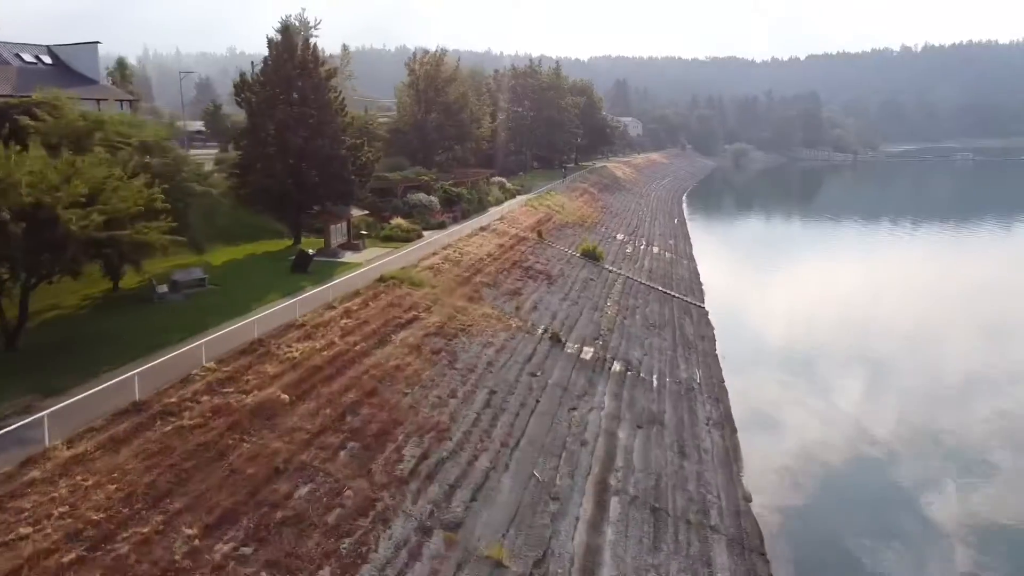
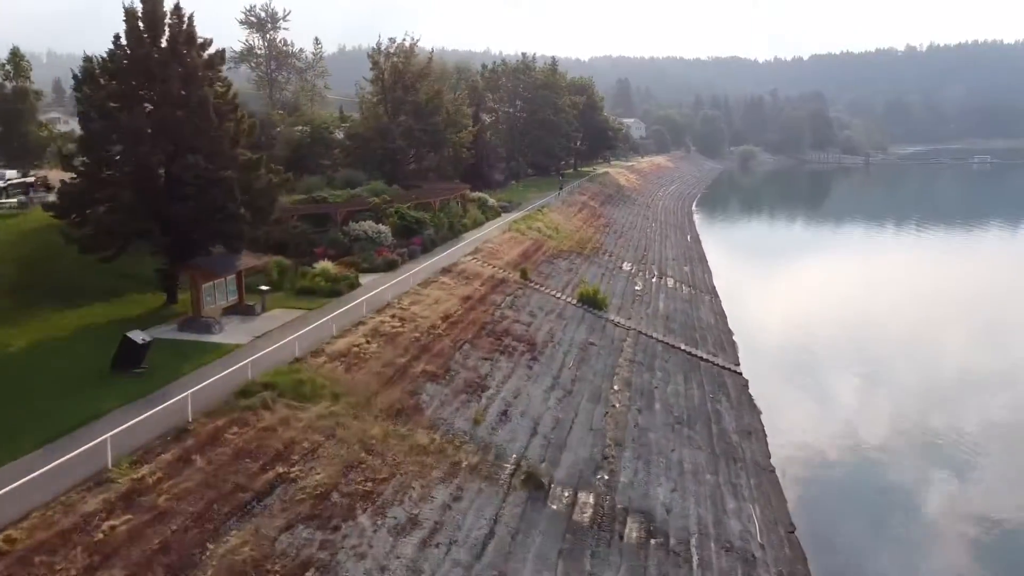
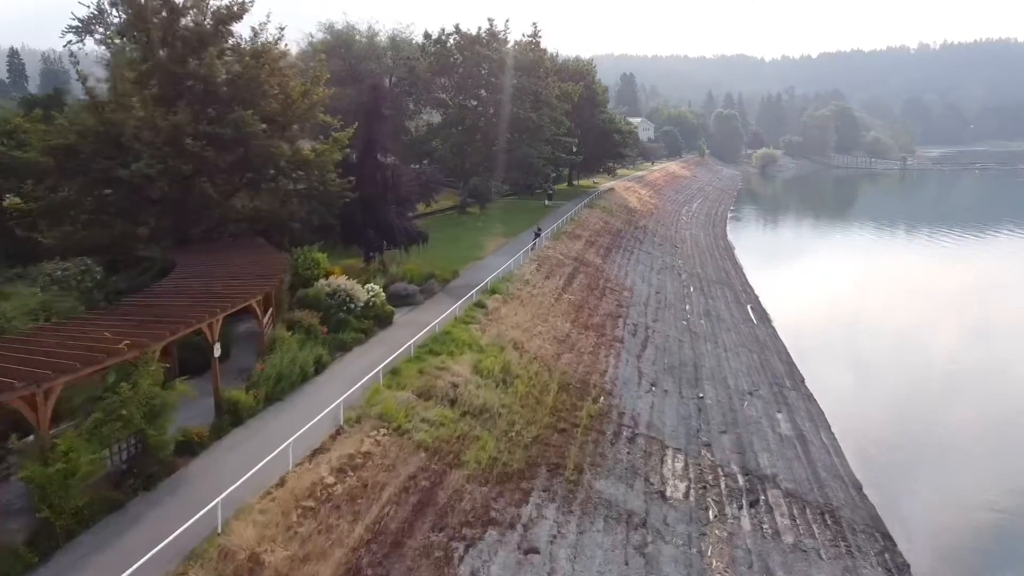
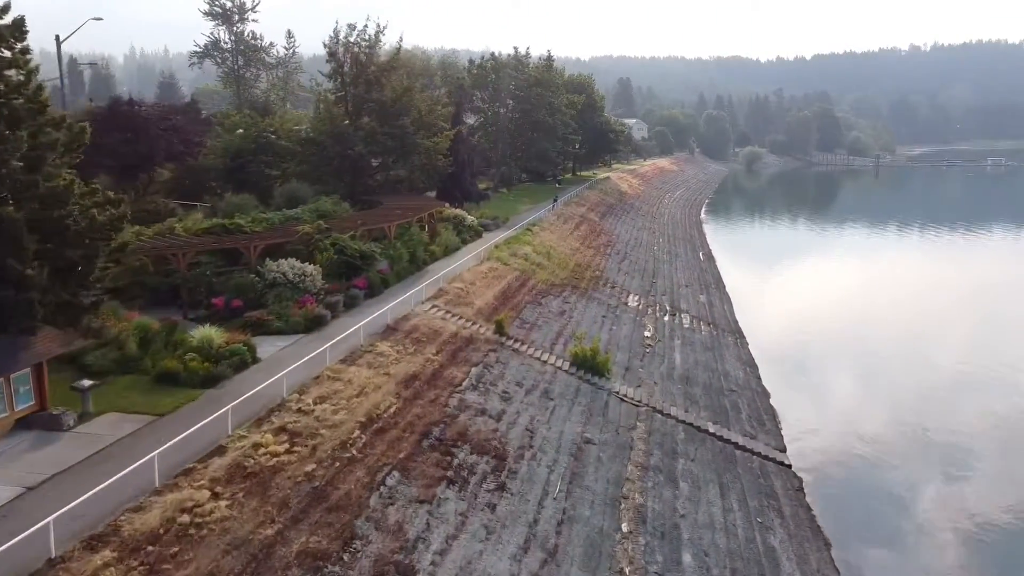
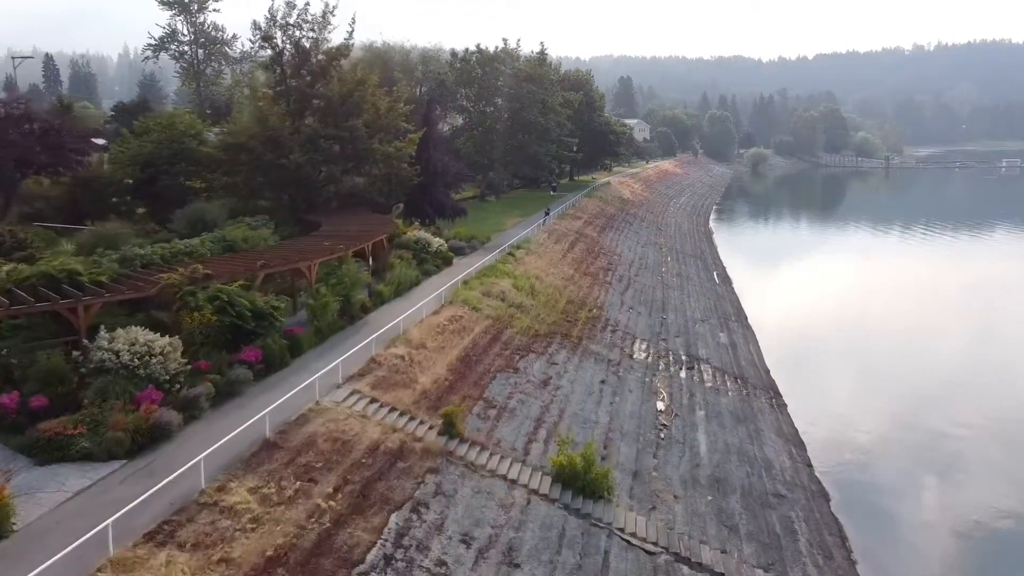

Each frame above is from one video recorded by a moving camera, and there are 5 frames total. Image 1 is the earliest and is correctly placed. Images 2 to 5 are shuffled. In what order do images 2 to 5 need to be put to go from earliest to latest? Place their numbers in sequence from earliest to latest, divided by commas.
2, 4, 5, 3
